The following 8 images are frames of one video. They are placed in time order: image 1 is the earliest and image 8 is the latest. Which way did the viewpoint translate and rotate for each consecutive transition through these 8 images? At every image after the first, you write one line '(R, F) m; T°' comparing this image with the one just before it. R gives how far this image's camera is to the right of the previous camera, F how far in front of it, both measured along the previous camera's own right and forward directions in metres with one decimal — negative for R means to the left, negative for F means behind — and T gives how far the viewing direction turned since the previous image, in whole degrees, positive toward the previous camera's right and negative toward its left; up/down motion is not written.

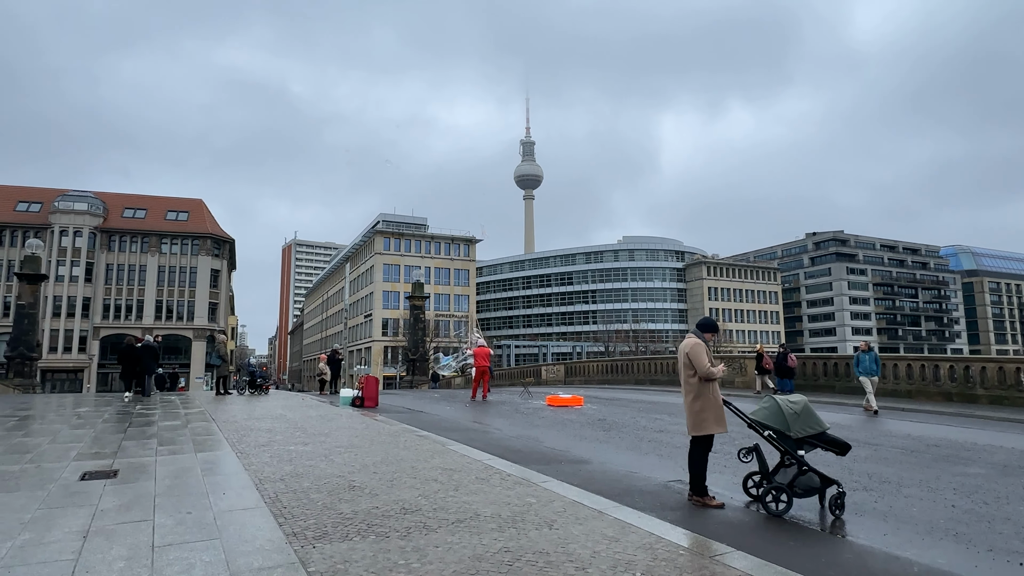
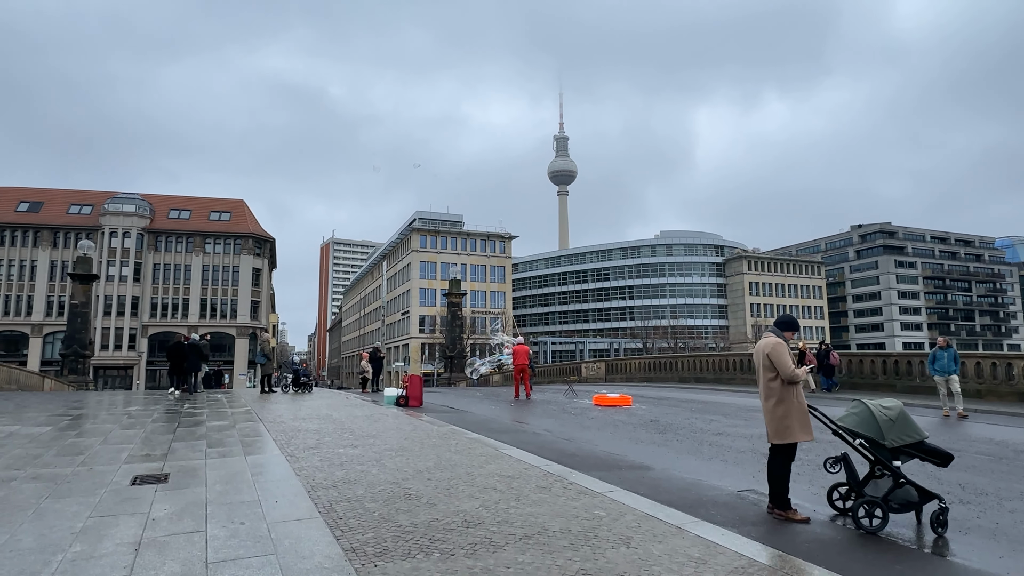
(-0.2, +0.4) m; -3°
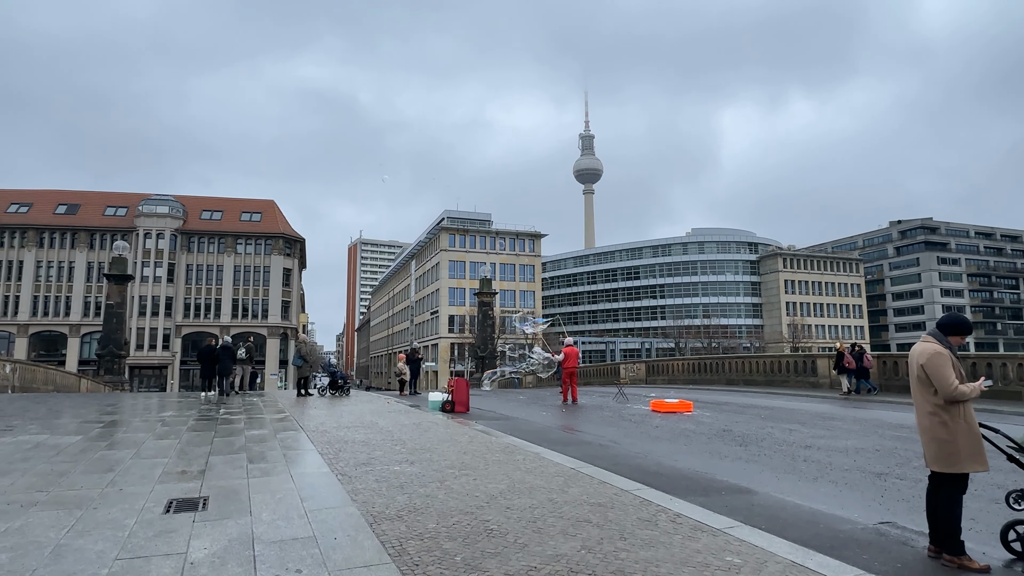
(-0.5, +0.9) m; -2°
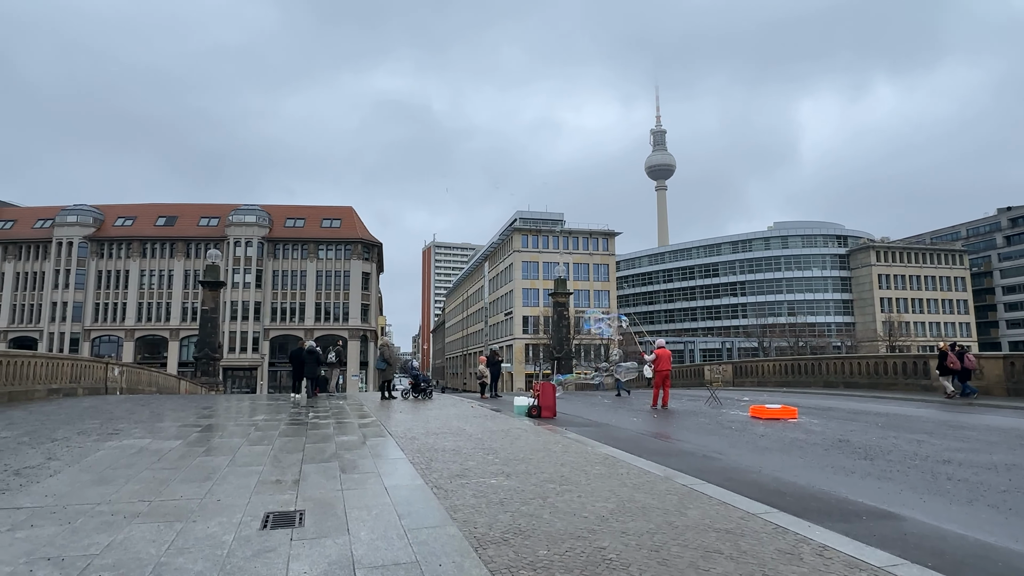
(-0.3, +0.4) m; -7°
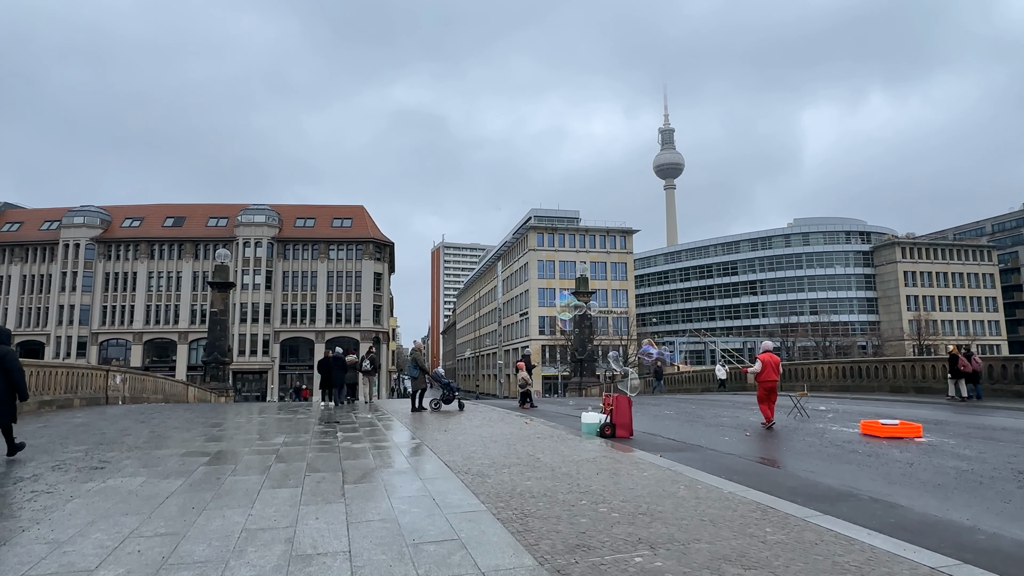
(-0.9, +1.9) m; -1°
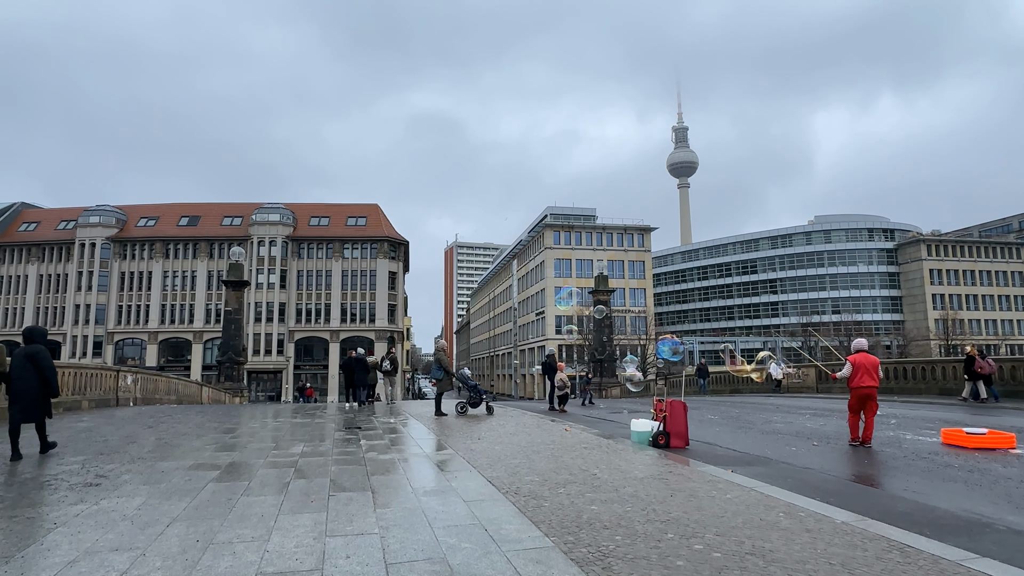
(-0.4, +1.0) m; -1°
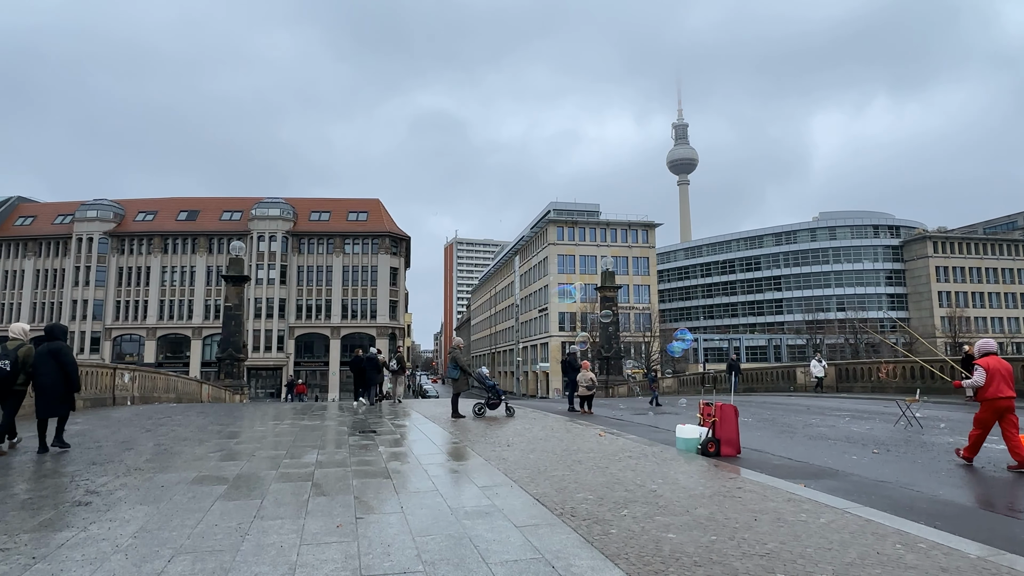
(-0.5, +0.8) m; 0°
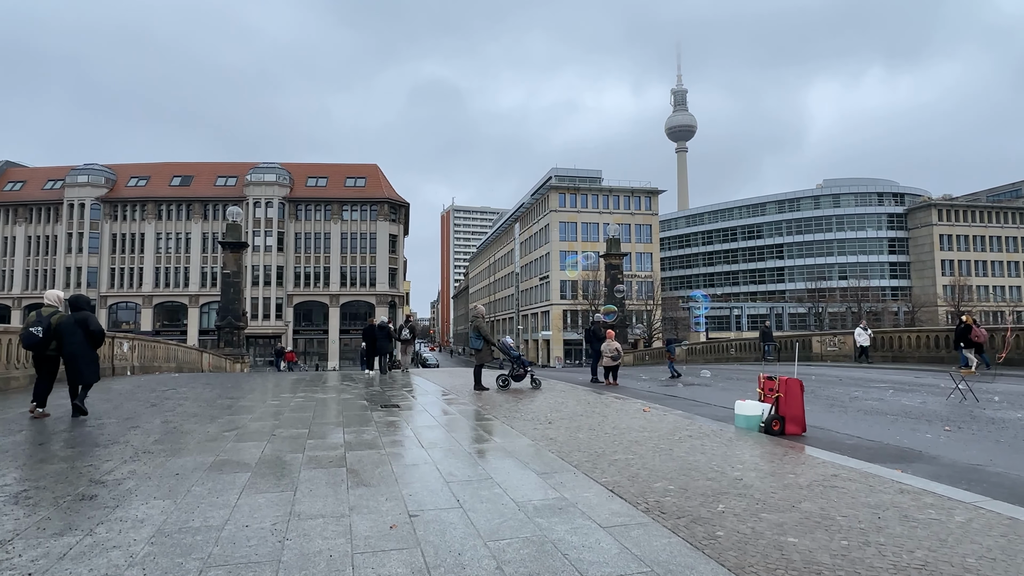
(-0.6, +0.8) m; 0°
